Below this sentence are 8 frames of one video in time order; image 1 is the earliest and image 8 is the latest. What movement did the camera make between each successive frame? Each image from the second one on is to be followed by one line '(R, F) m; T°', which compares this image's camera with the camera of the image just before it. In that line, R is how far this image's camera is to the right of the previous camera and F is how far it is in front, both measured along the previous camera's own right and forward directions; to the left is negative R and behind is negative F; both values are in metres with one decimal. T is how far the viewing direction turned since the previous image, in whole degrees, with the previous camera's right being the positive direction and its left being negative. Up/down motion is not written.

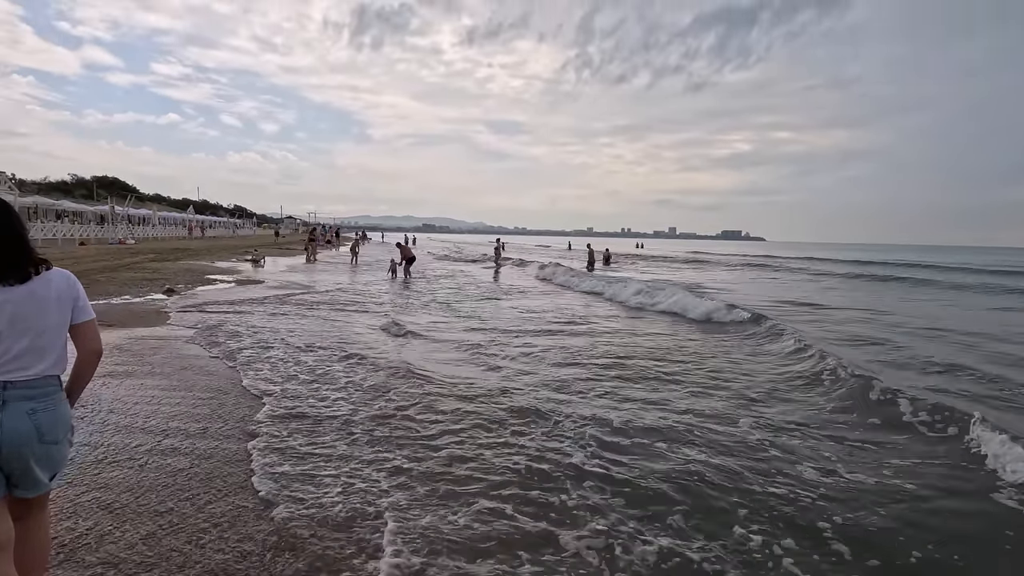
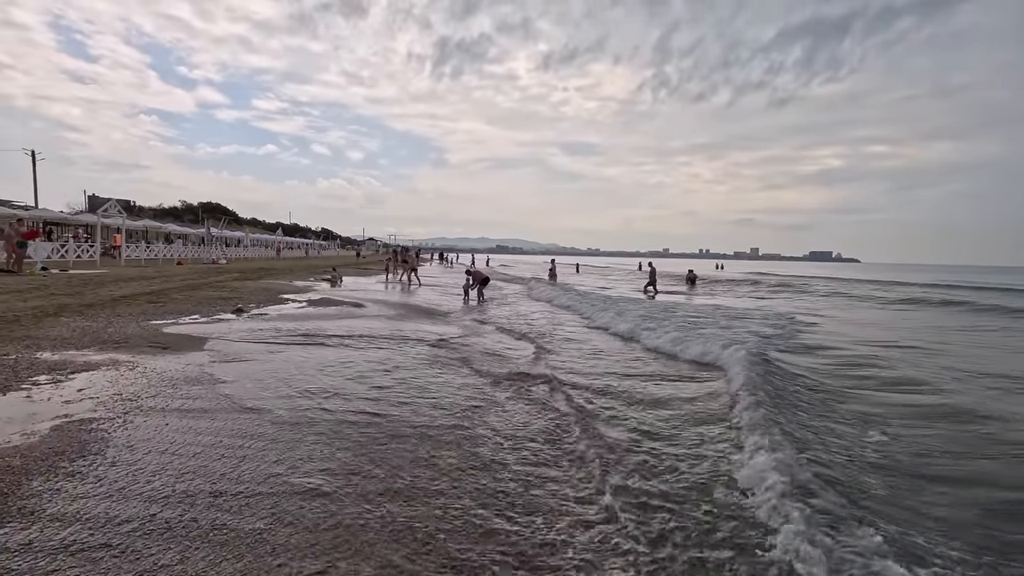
(-0.2, +1.2) m; -8°
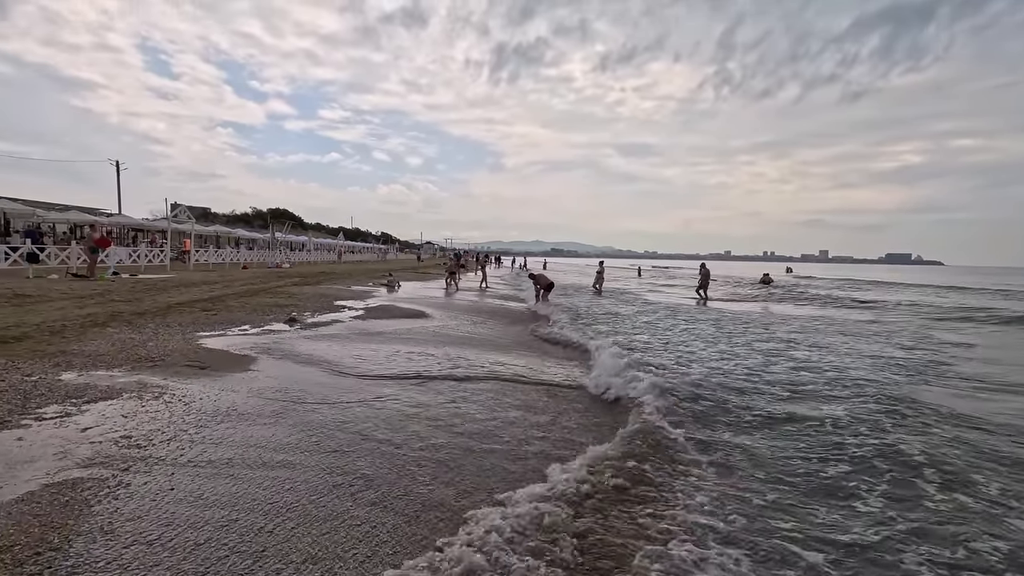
(-0.4, +1.3) m; -6°
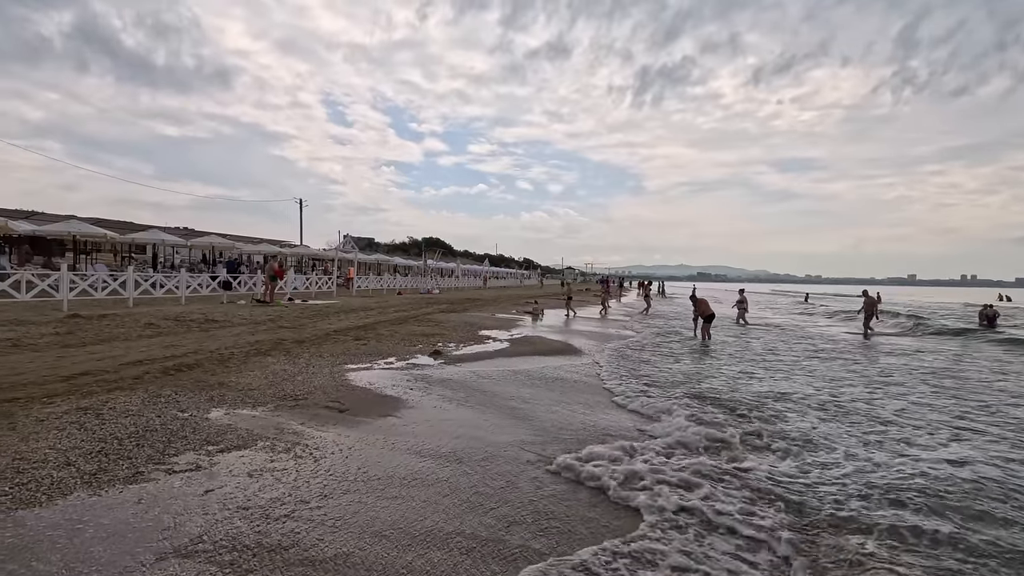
(-0.4, +1.1) m; -15°
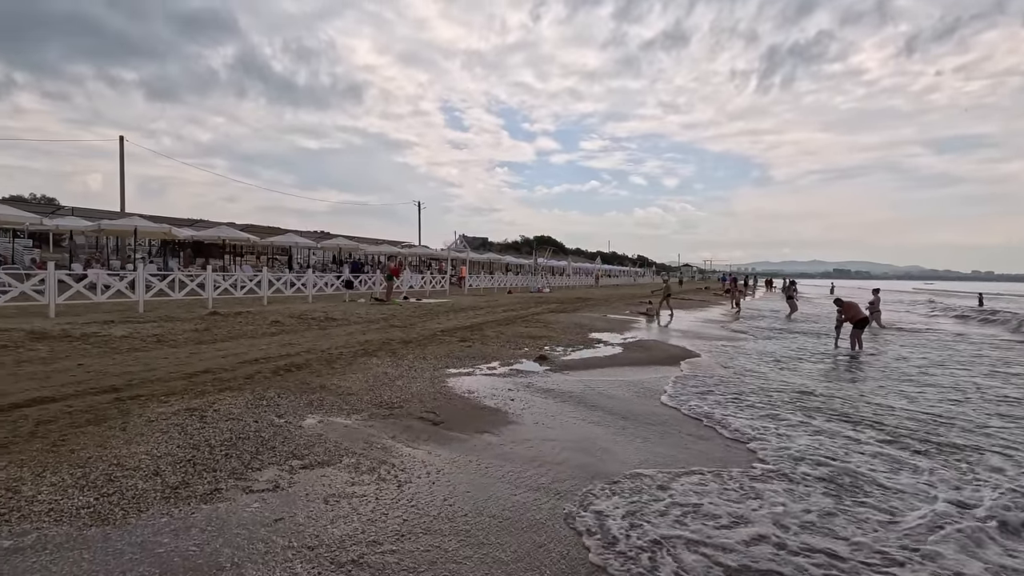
(0.0, +0.8) m; -12°
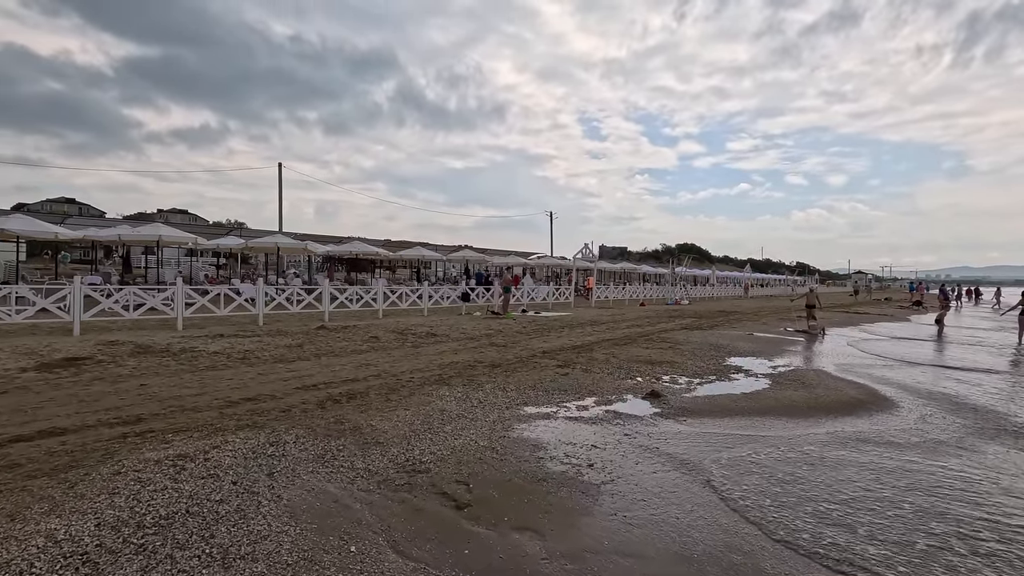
(+0.5, +1.9) m; -15°
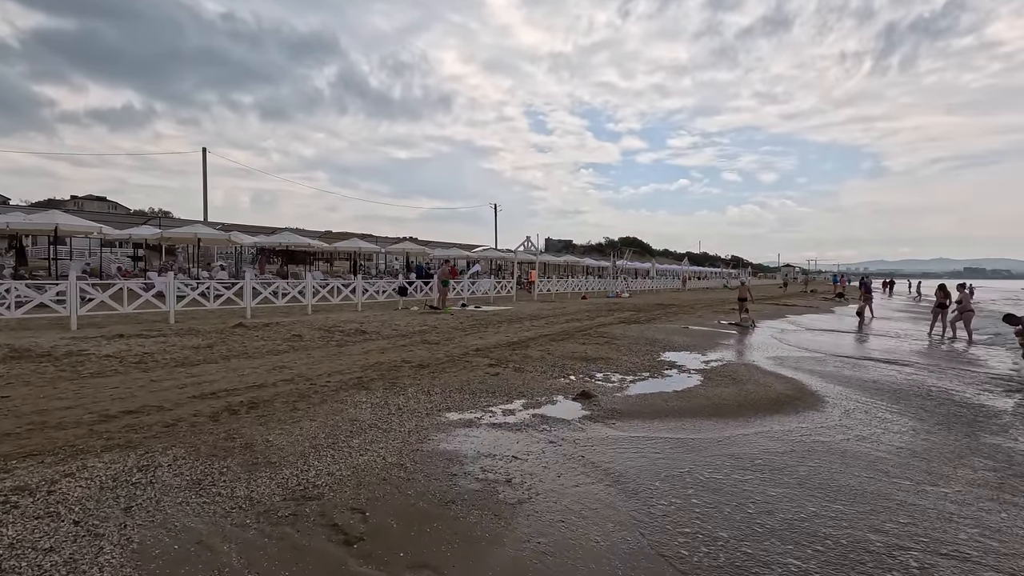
(+0.3, +0.5) m; +6°
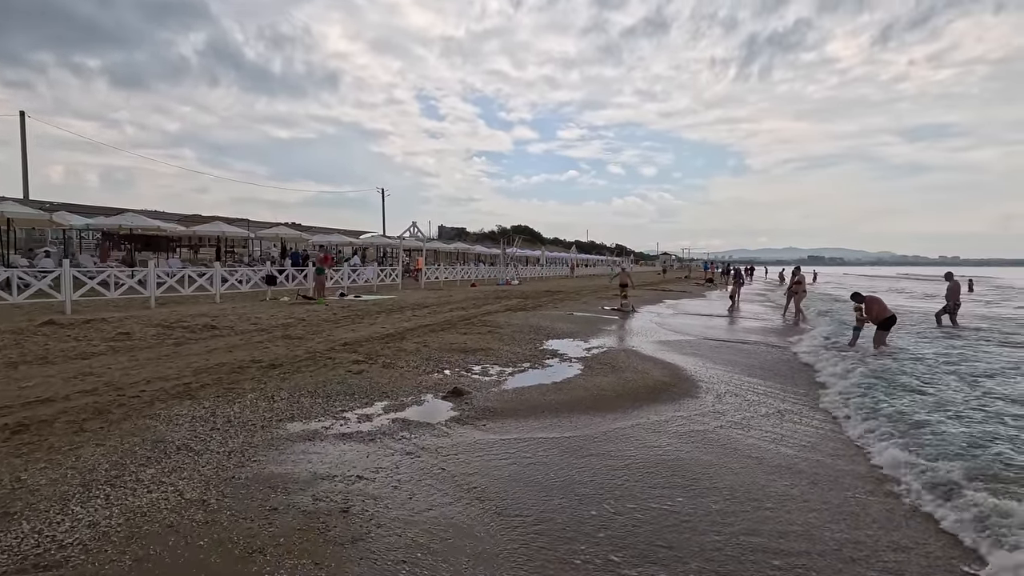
(+0.4, +0.7) m; +11°
